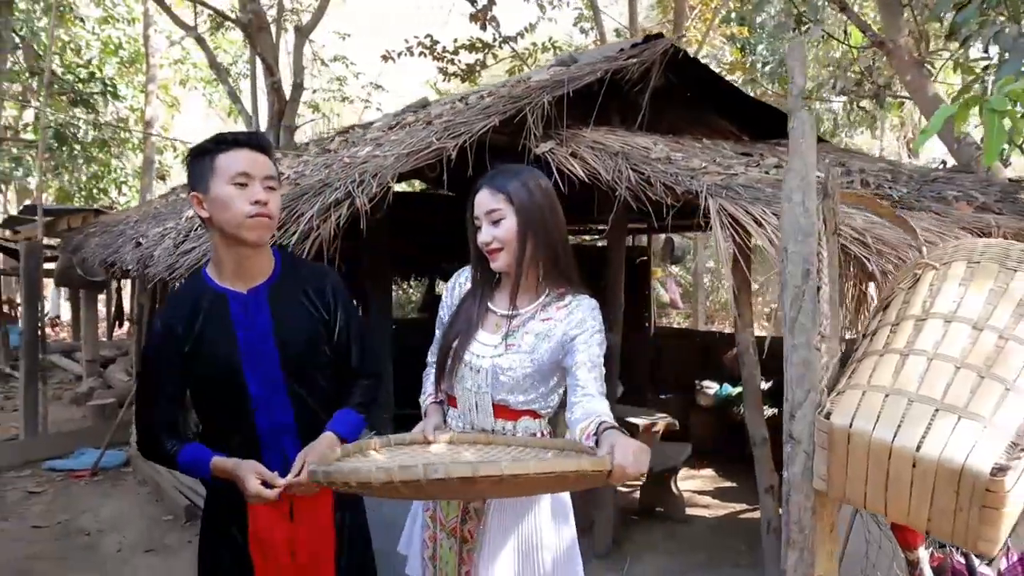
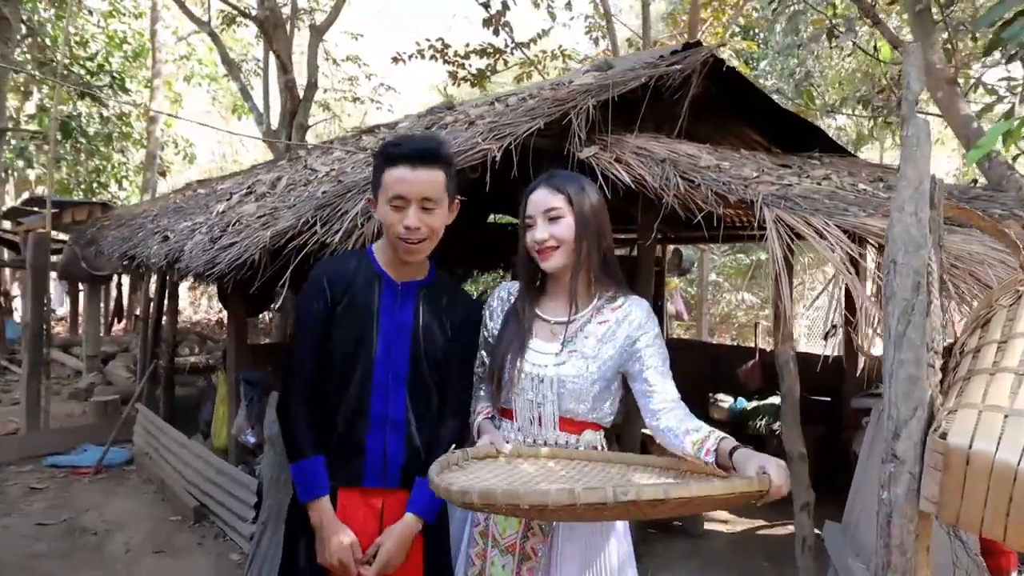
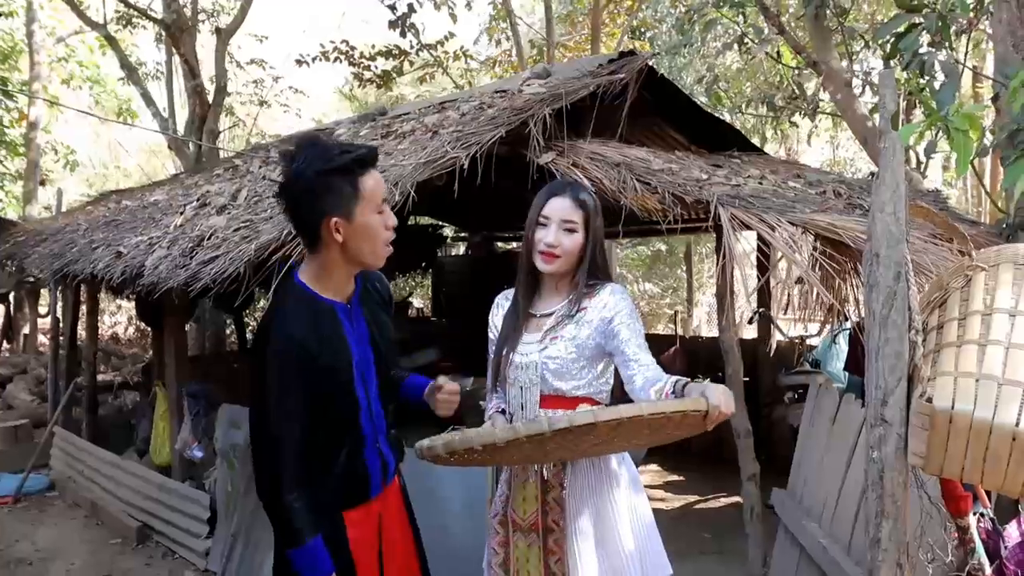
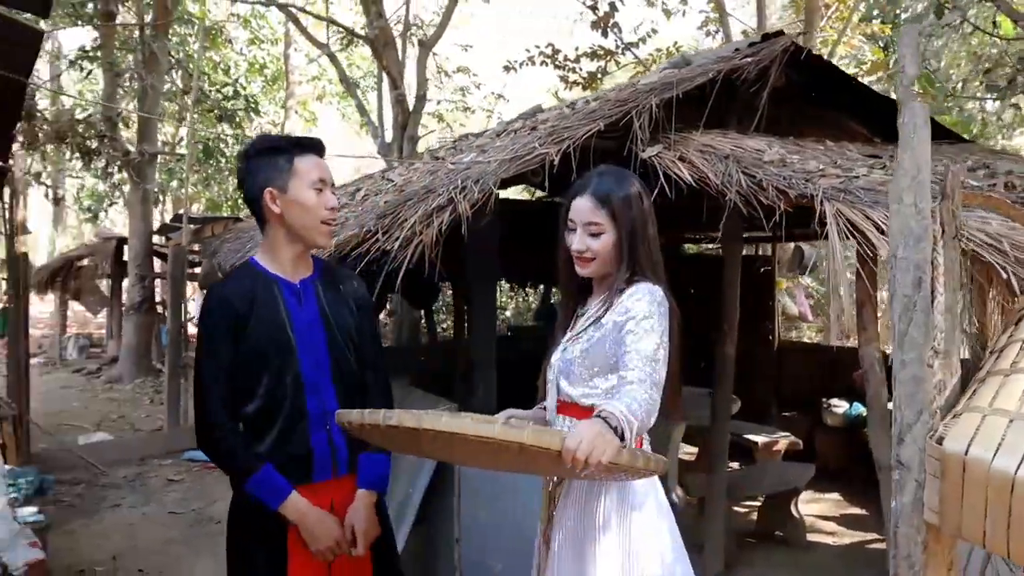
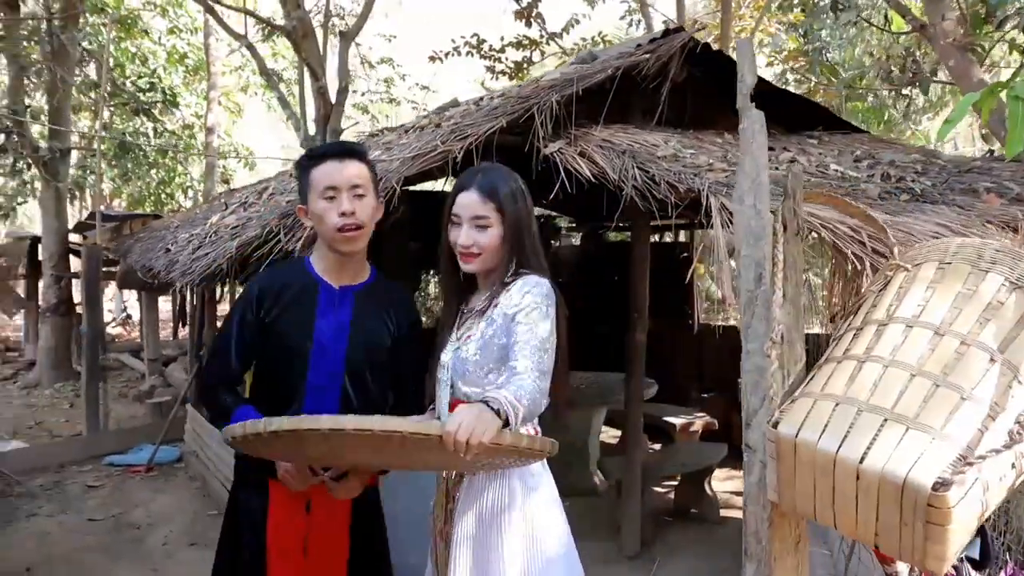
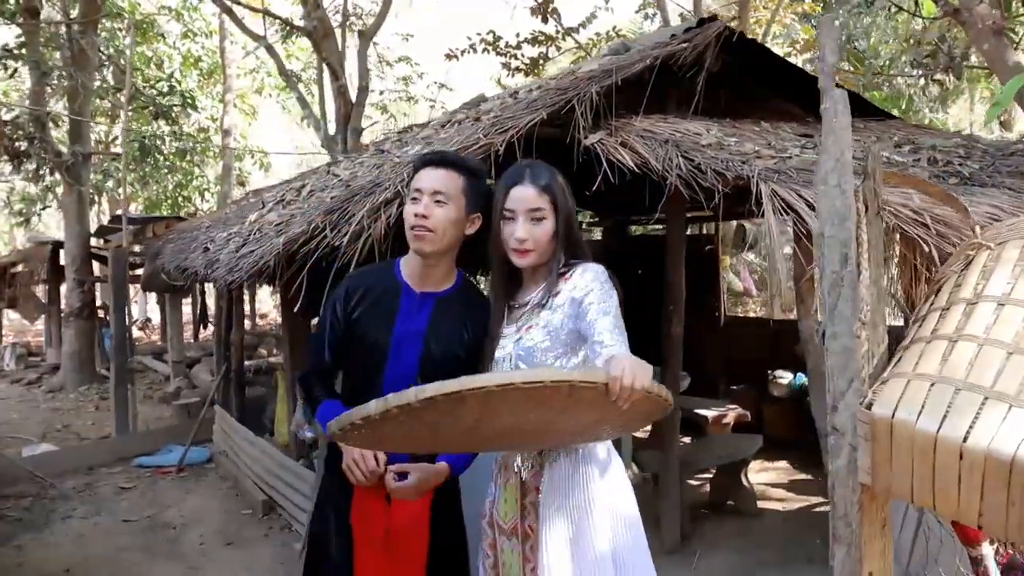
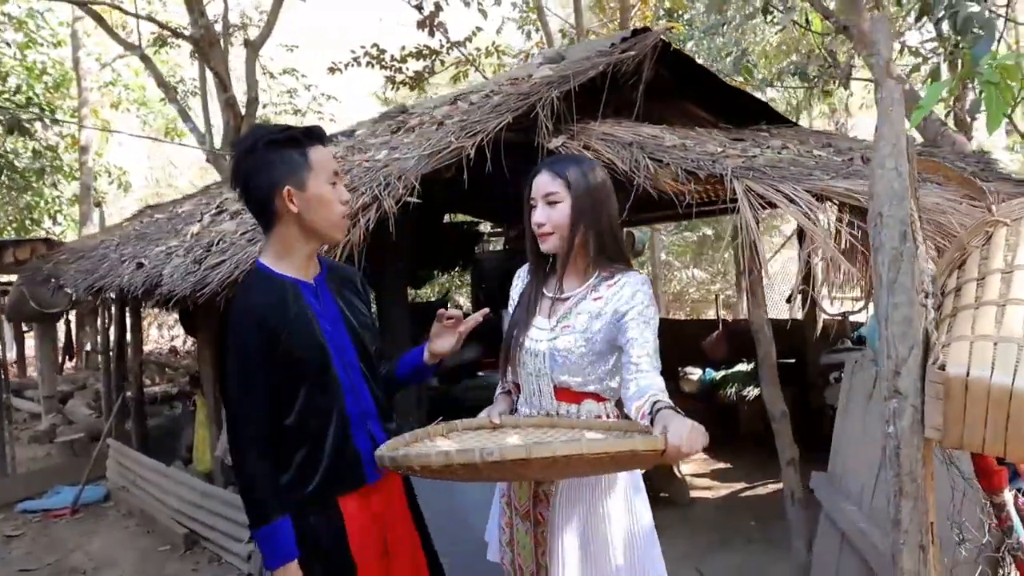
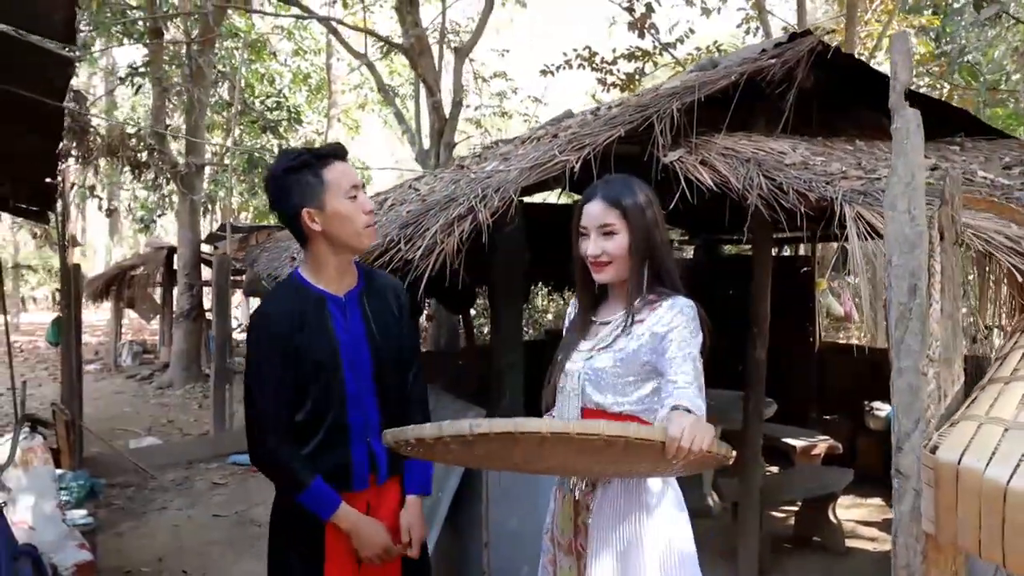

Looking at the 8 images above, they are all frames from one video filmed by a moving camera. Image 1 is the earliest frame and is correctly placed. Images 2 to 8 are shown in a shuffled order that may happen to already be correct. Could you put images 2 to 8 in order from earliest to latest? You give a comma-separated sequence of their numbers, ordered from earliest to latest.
5, 6, 7, 3, 2, 4, 8
